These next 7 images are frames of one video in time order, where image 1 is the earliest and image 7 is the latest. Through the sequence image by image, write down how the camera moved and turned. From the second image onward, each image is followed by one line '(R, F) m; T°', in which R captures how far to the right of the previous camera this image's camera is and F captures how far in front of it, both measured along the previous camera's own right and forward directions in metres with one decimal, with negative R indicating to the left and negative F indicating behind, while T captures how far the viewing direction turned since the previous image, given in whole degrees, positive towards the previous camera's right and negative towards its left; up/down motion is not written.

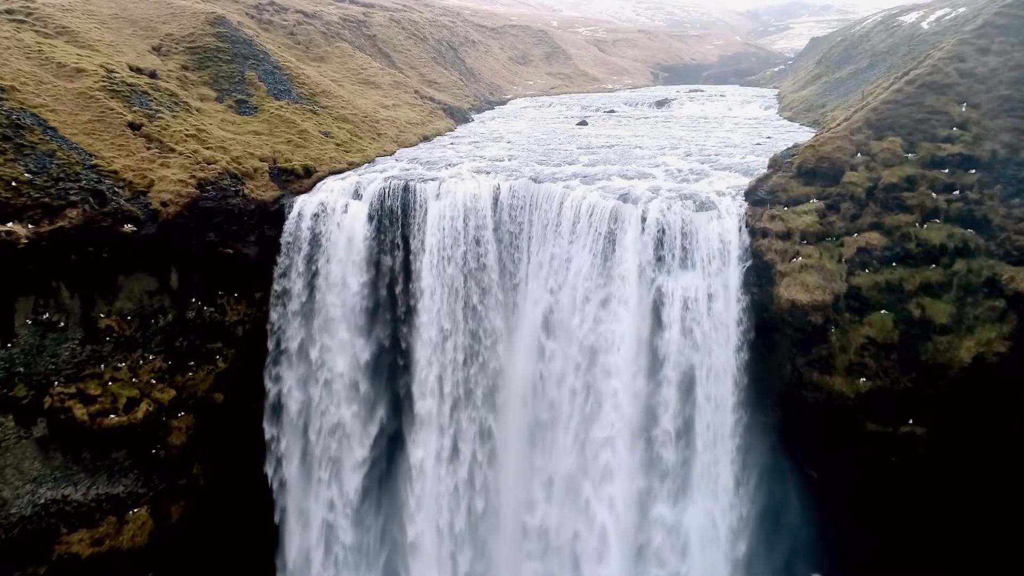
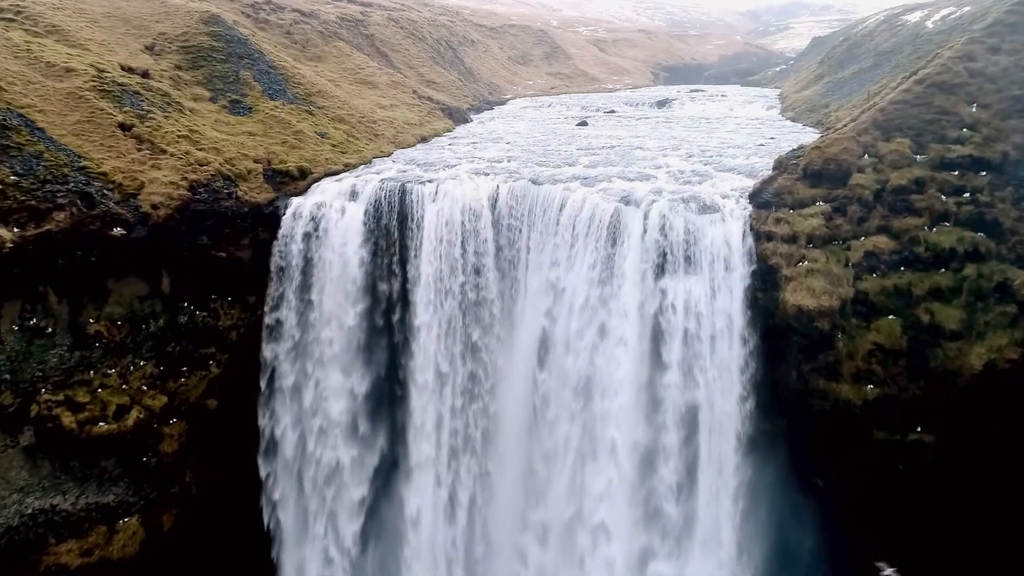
(0.0, +0.5) m; 0°
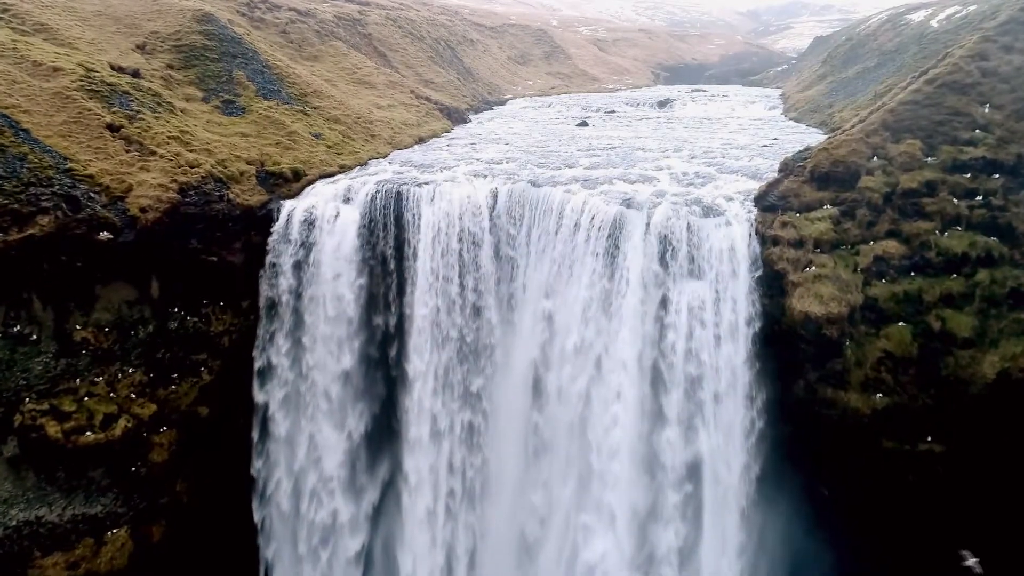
(0.0, +0.6) m; 0°
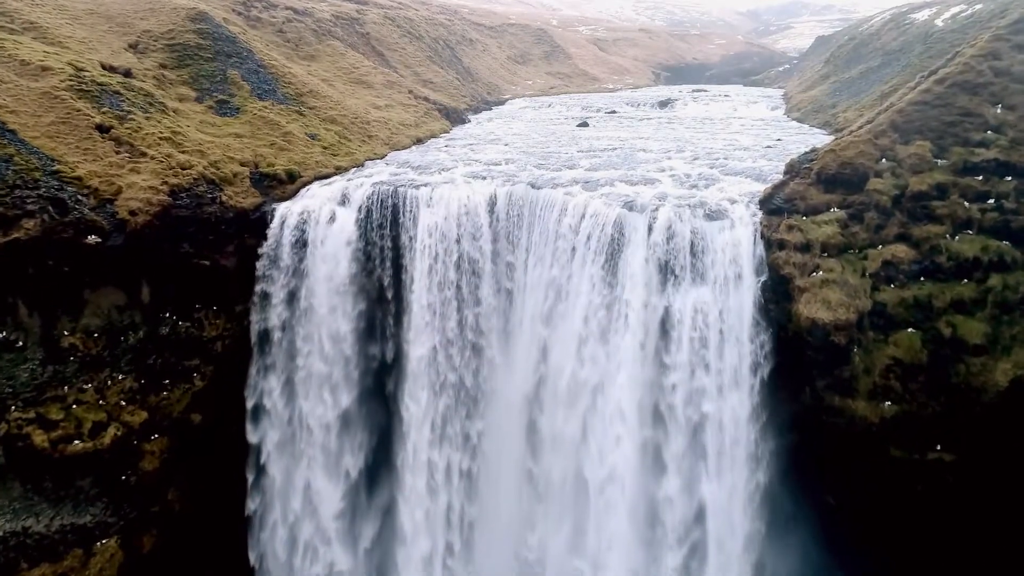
(0.0, +0.5) m; 0°
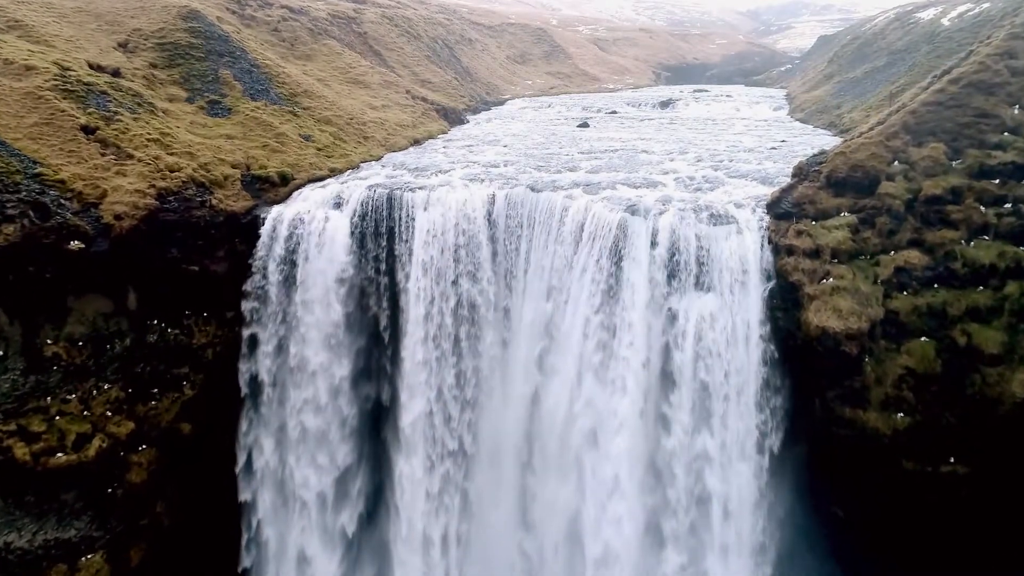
(0.0, +0.6) m; 0°
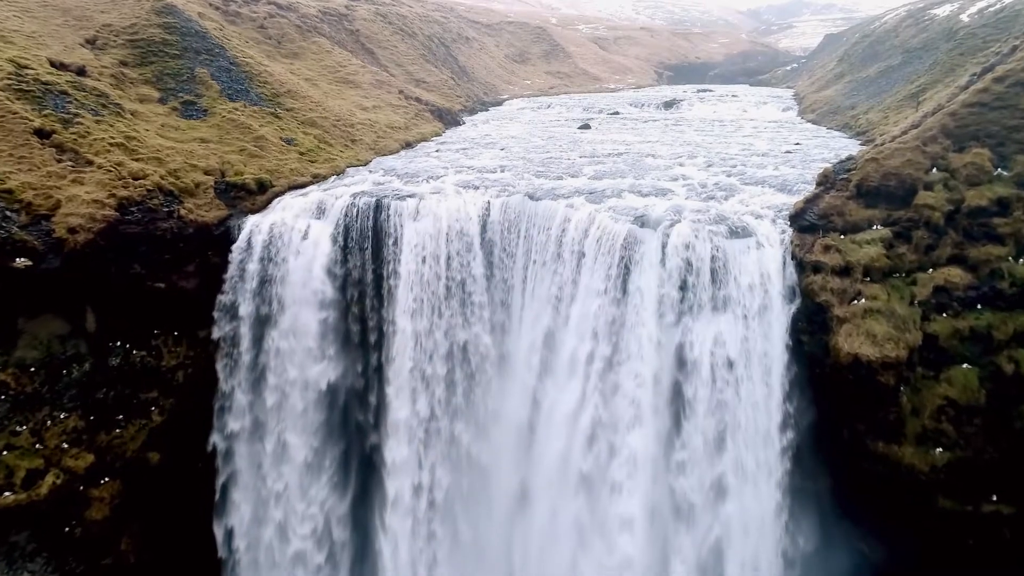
(+0.1, +1.8) m; 0°
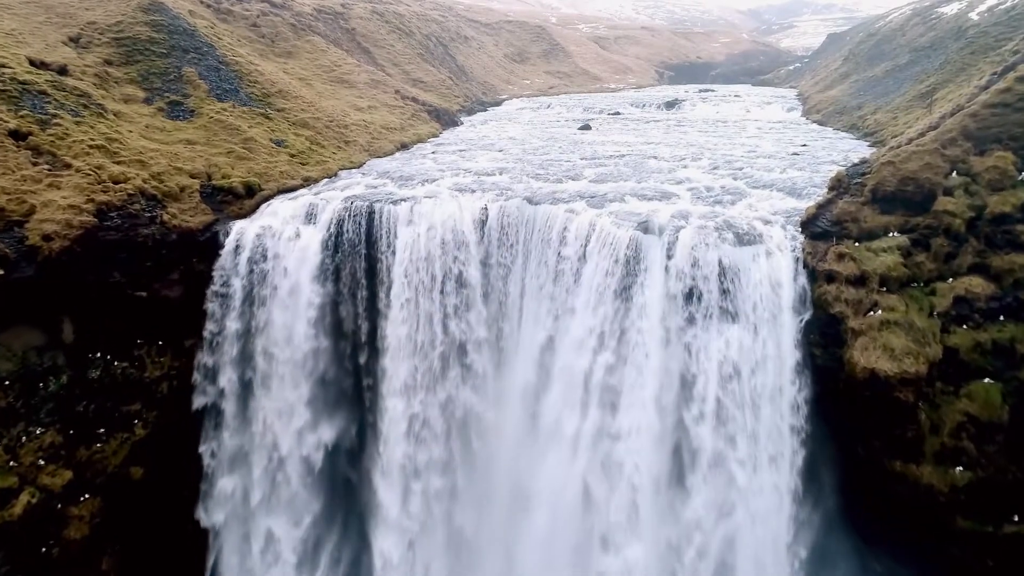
(+0.1, +0.8) m; 0°
